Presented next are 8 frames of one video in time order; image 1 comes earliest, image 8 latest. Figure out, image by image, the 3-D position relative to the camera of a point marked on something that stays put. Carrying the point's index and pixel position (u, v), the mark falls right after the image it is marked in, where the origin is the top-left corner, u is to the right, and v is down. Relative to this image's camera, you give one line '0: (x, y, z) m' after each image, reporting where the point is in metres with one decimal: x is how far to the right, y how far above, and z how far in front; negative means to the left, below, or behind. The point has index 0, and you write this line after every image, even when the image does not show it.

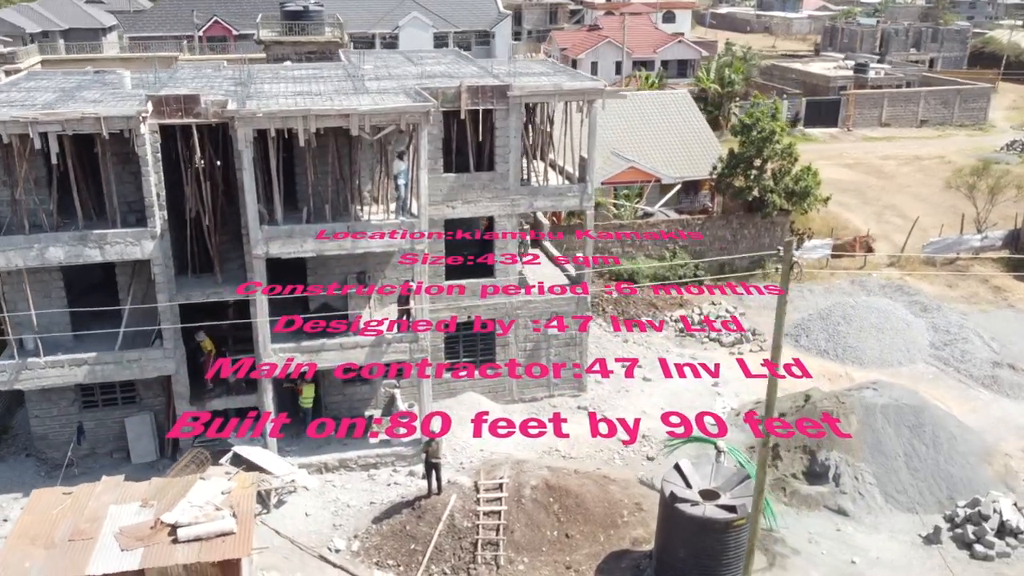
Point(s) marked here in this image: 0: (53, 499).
0: (-9.6, -4.5, +19.4) m
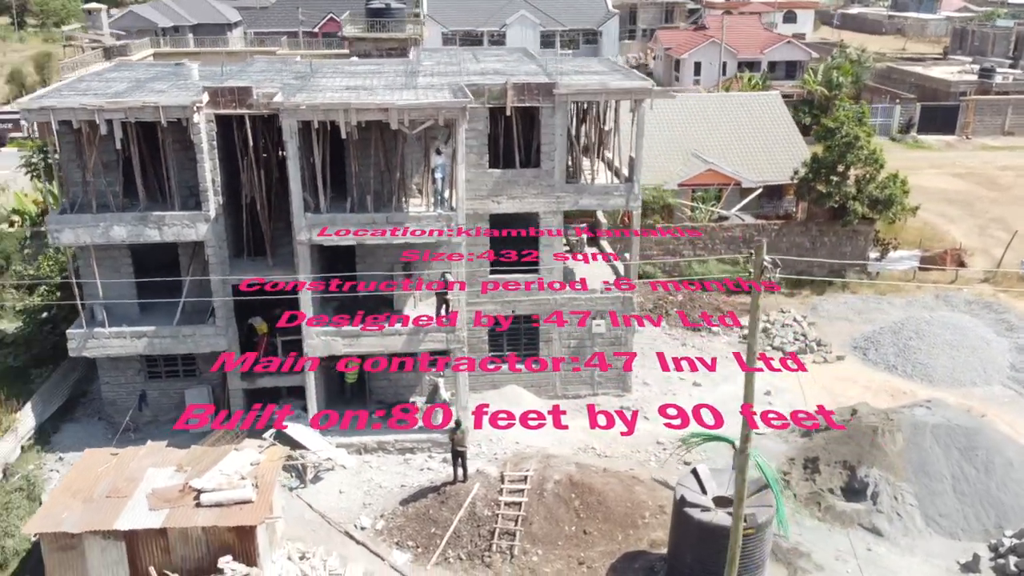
0: (-9.3, -3.9, +20.9) m
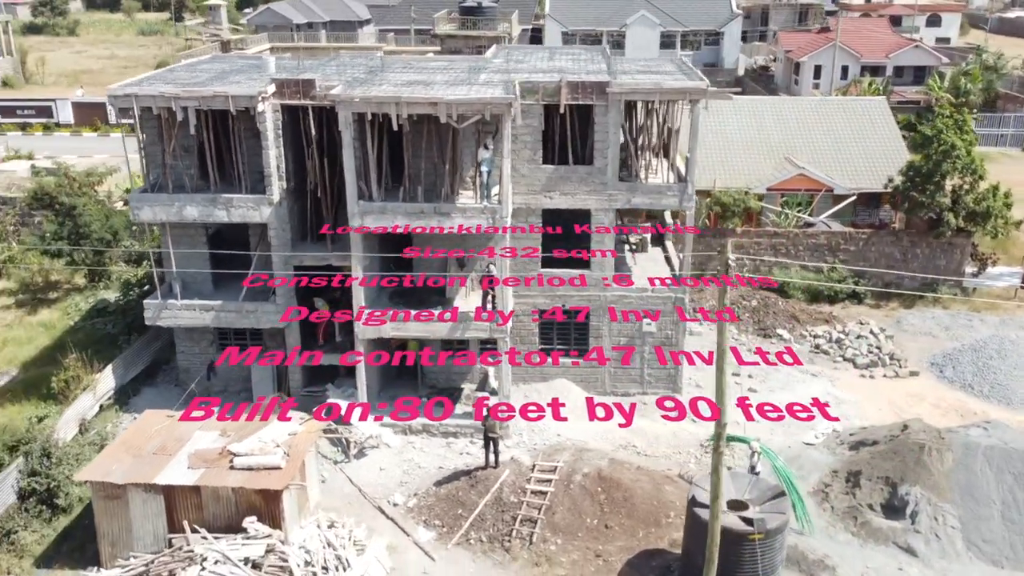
0: (-8.7, -3.3, +22.7) m
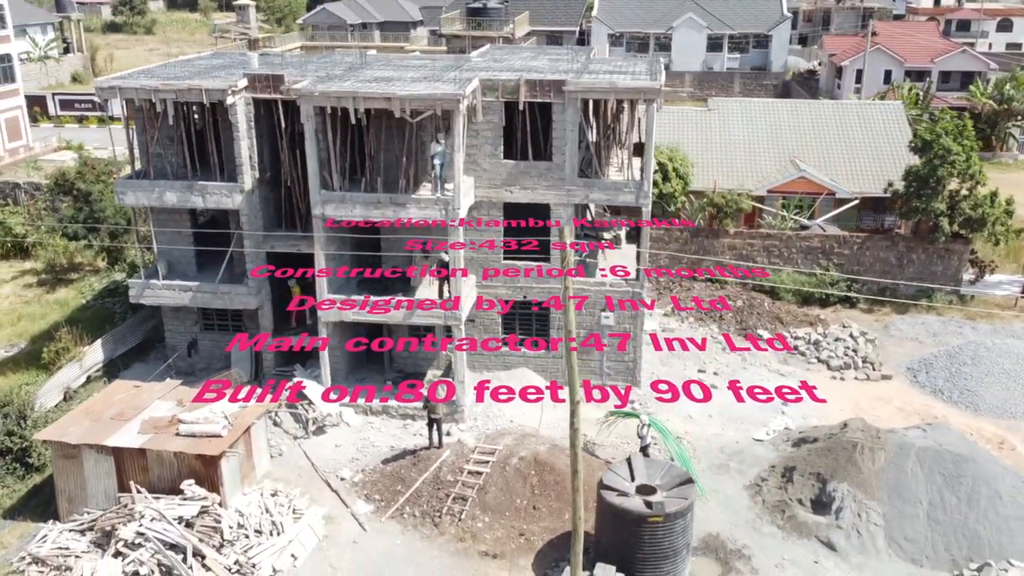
0: (-10.3, -2.7, +24.4) m
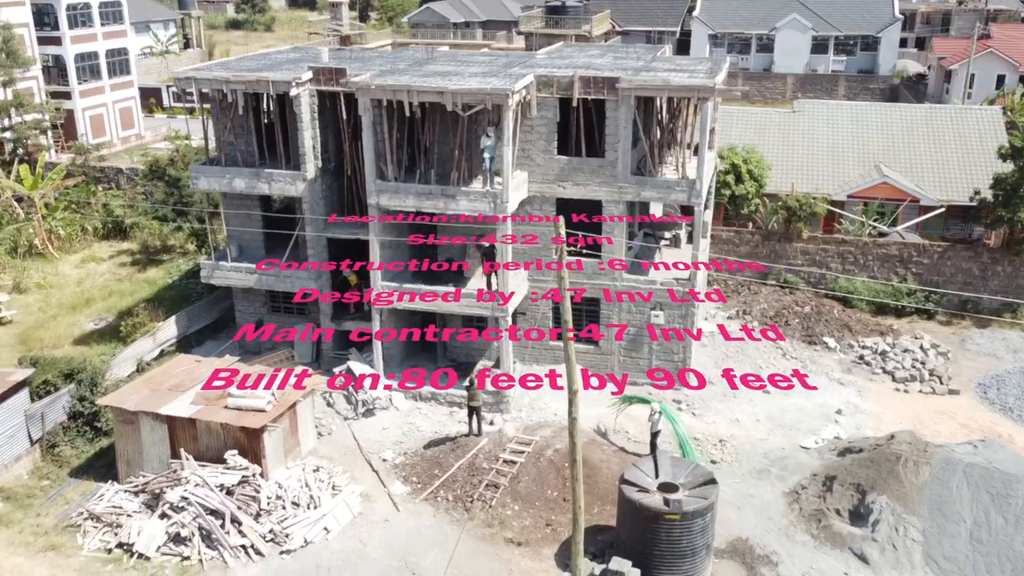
0: (-9.1, -2.1, +25.9) m
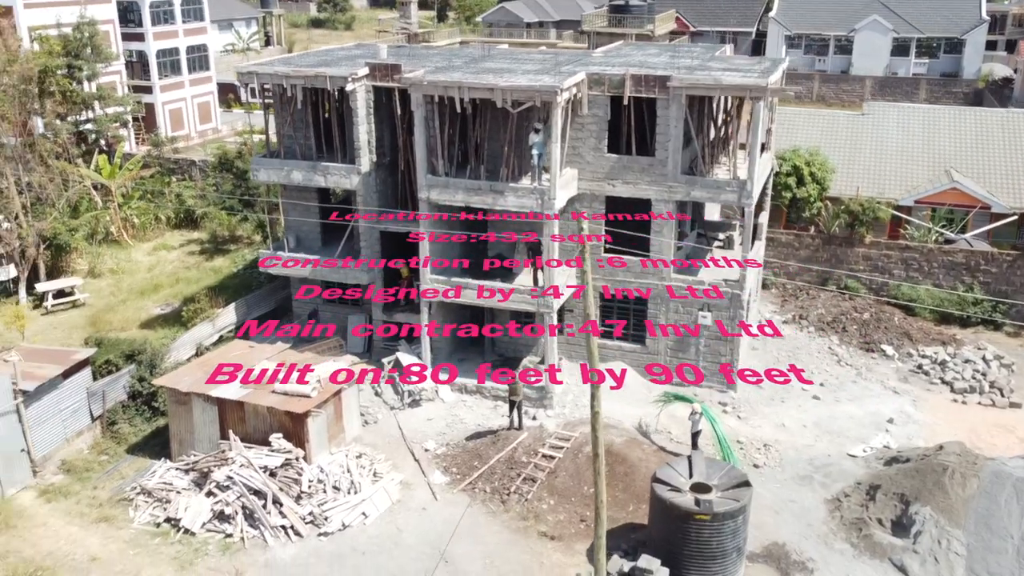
0: (-7.9, -1.8, +26.7) m
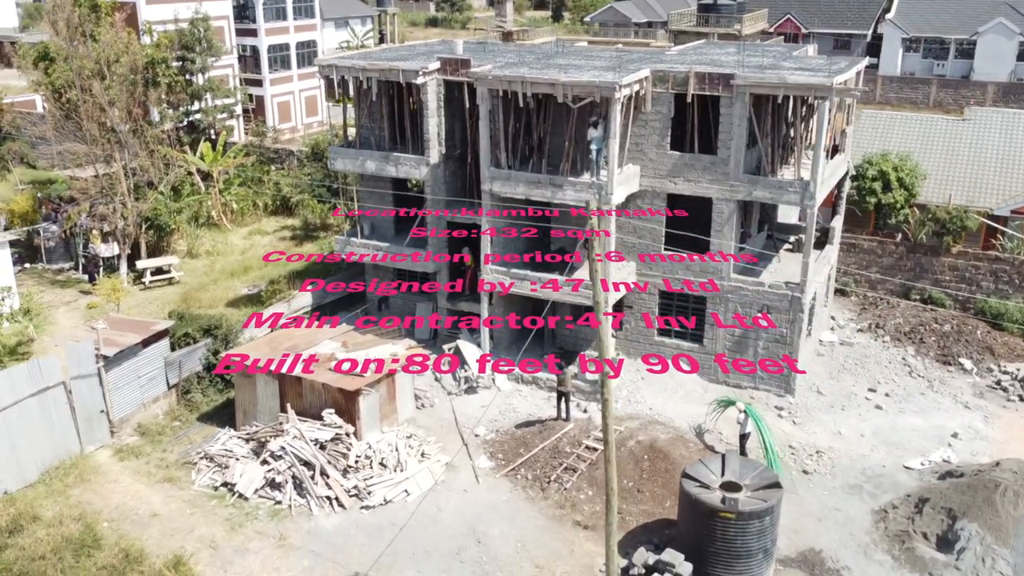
0: (-6.3, -1.3, +28.1) m
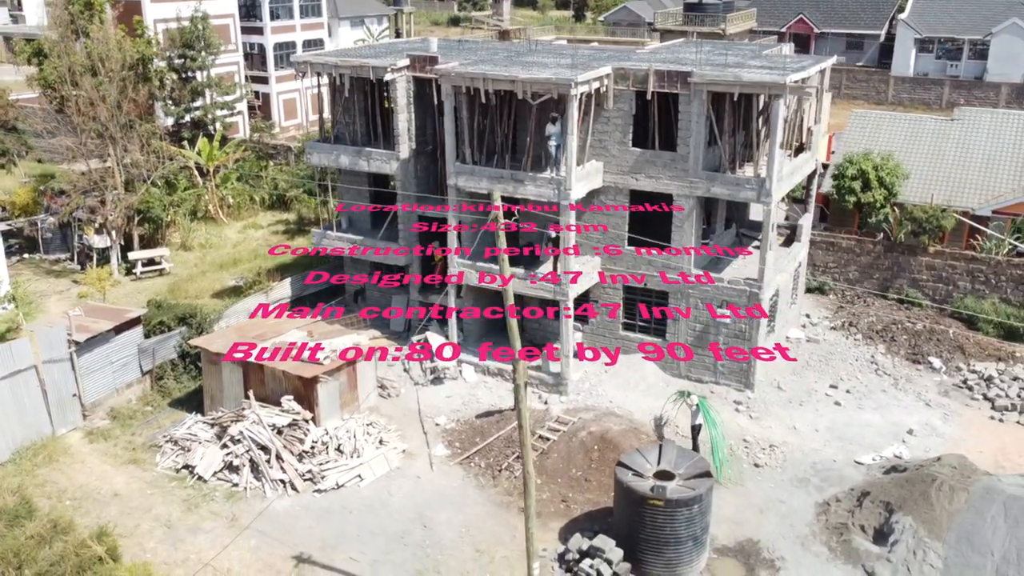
0: (-7.4, -1.0, +28.8) m
